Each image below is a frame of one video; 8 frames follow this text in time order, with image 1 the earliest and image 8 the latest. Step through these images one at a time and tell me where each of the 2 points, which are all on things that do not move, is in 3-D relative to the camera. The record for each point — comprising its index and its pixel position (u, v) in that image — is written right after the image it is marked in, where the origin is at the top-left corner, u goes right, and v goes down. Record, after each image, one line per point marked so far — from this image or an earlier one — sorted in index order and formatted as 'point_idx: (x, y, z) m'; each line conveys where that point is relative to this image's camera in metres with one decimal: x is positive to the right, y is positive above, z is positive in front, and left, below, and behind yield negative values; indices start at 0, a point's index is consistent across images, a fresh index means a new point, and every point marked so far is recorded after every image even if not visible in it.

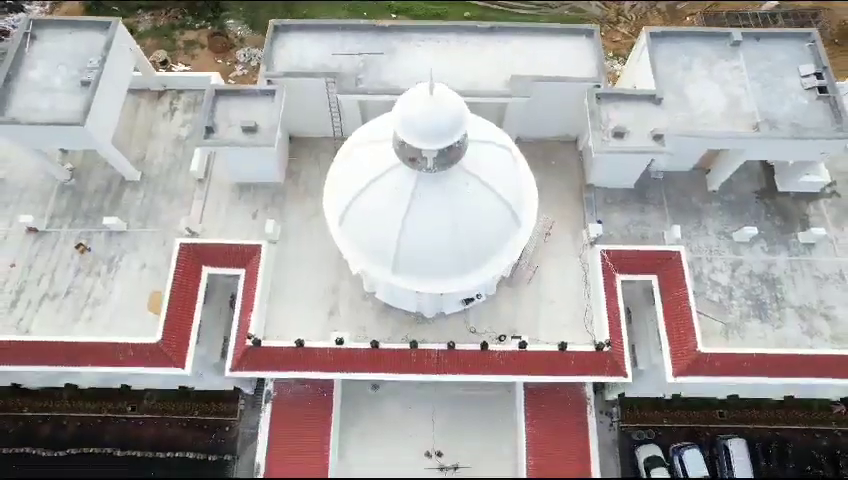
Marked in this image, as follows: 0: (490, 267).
0: (+2.0, -0.5, +16.0) m
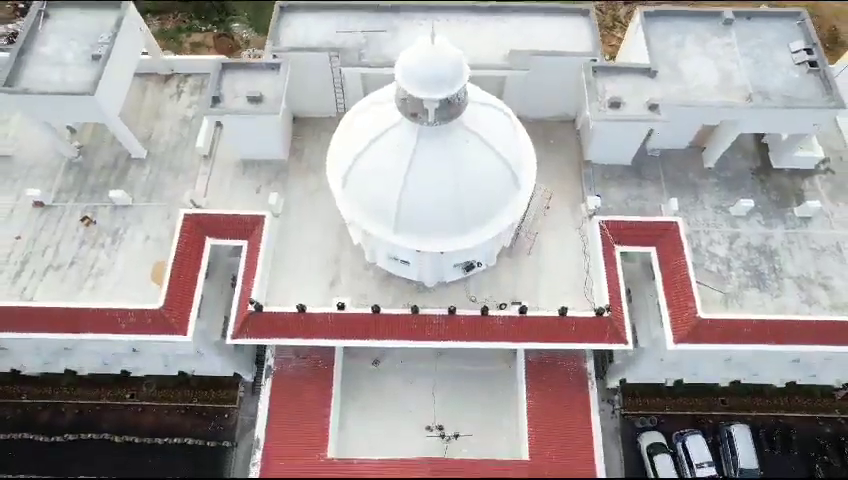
0: (+2.0, +0.7, +16.3) m
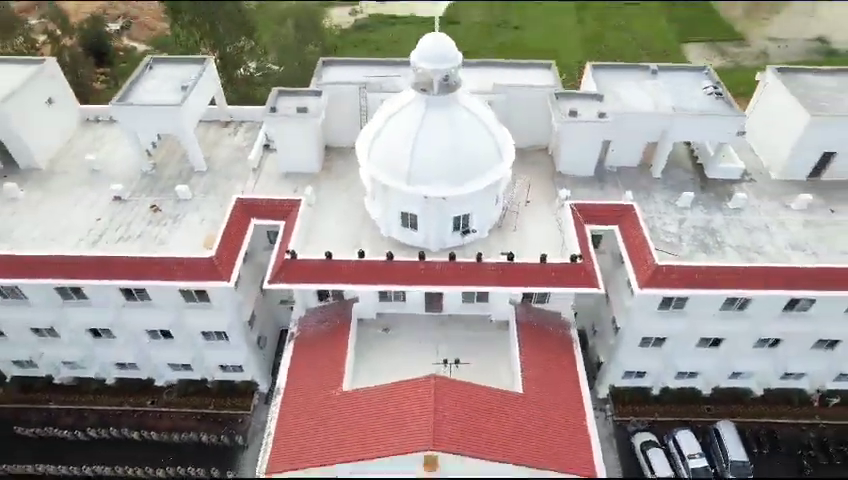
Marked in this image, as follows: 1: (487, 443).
0: (+2.2, +2.5, +21.1) m
1: (+2.2, -6.8, +18.6) m
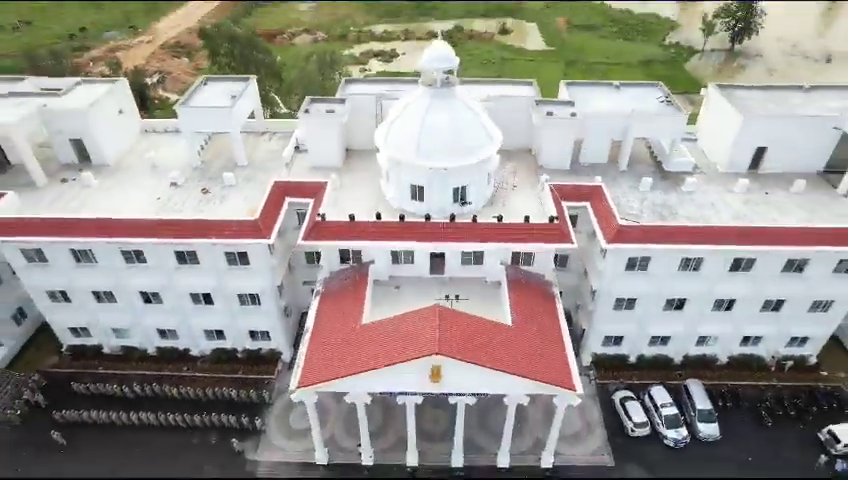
0: (+2.5, +4.2, +26.3) m
1: (+2.4, -4.7, +22.6) m
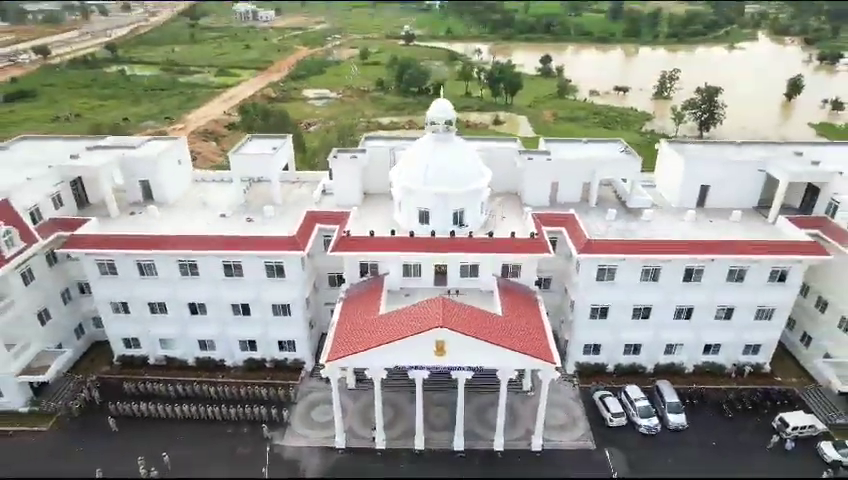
0: (+2.8, +3.4, +33.1) m
1: (+2.8, -4.7, +27.8) m
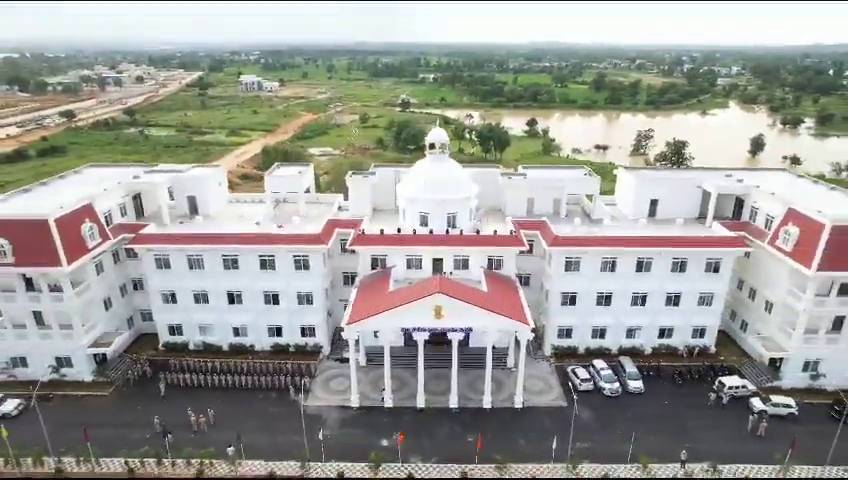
0: (+2.8, +3.5, +41.2) m
1: (+2.8, -3.9, +34.9) m
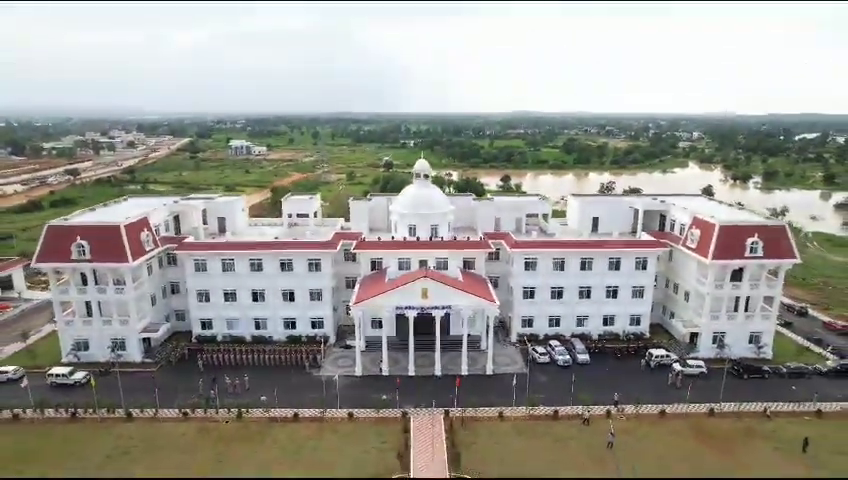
0: (+1.6, +2.9, +52.1) m
1: (+2.0, -3.7, +45.0) m
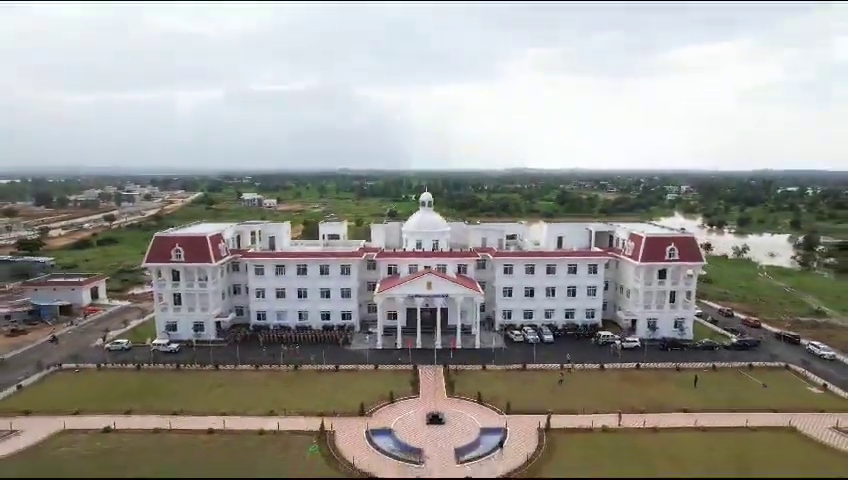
0: (+2.1, +1.4, +68.9) m
1: (+2.4, -4.5, +61.2) m
